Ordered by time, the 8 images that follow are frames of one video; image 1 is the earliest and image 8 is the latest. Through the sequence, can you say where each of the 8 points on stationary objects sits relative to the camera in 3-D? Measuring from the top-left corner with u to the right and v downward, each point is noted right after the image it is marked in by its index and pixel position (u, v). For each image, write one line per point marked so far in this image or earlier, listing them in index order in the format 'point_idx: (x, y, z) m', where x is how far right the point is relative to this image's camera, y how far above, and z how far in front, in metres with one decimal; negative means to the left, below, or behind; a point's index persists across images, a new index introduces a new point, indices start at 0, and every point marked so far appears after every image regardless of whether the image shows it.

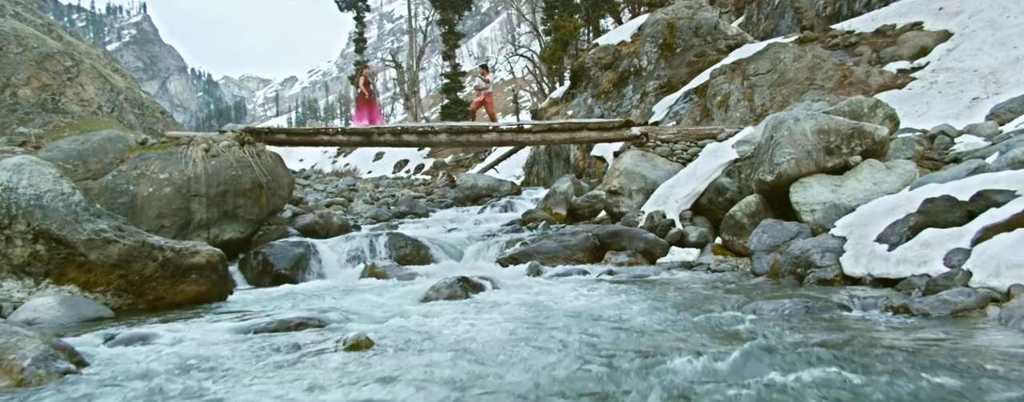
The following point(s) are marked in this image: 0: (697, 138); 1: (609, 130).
0: (+2.6, +0.9, +8.2) m
1: (+1.4, +1.0, +8.5) m
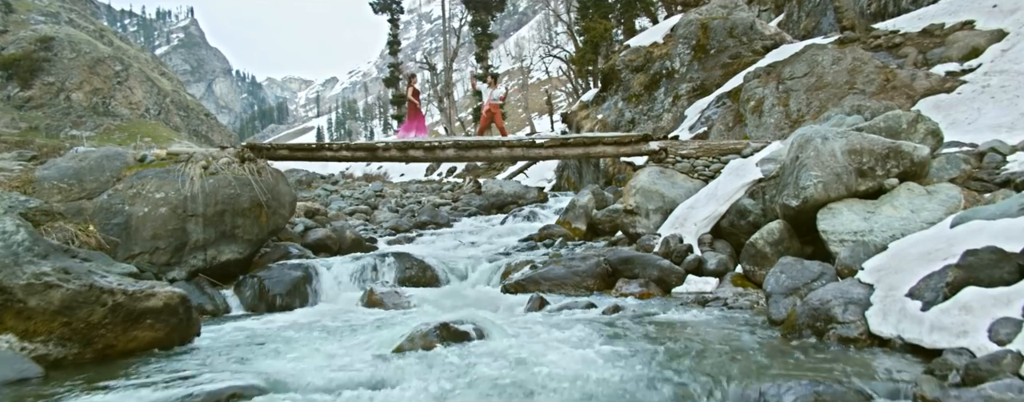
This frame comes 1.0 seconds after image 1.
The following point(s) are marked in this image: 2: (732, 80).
0: (+2.8, +0.6, +7.6) m
1: (+1.6, +0.8, +8.0) m
2: (+6.8, +3.8, +17.9) m
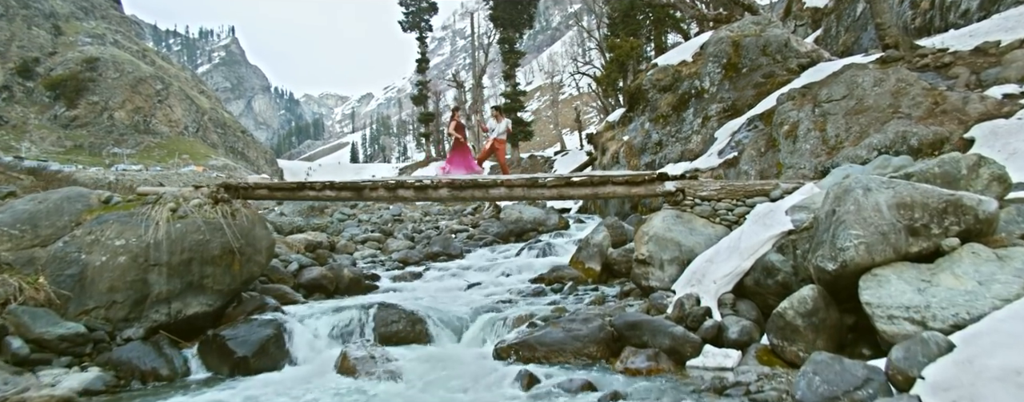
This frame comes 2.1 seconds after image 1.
0: (+2.7, +0.1, +6.8) m
1: (+1.6, +0.2, +7.2) m
2: (+7.3, +2.9, +16.9) m
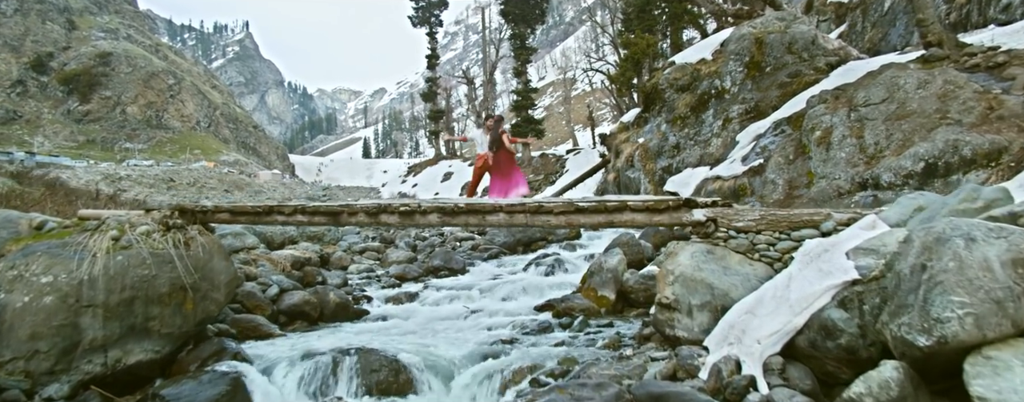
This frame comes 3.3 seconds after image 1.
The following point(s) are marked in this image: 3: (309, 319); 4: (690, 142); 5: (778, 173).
0: (+2.7, -0.2, +5.7) m
1: (+1.6, -0.1, +6.1) m
2: (+7.5, +2.7, +15.7) m
3: (-3.4, -1.9, +9.6) m
4: (+5.5, +1.9, +18.4) m
5: (+6.2, +0.7, +13.6) m
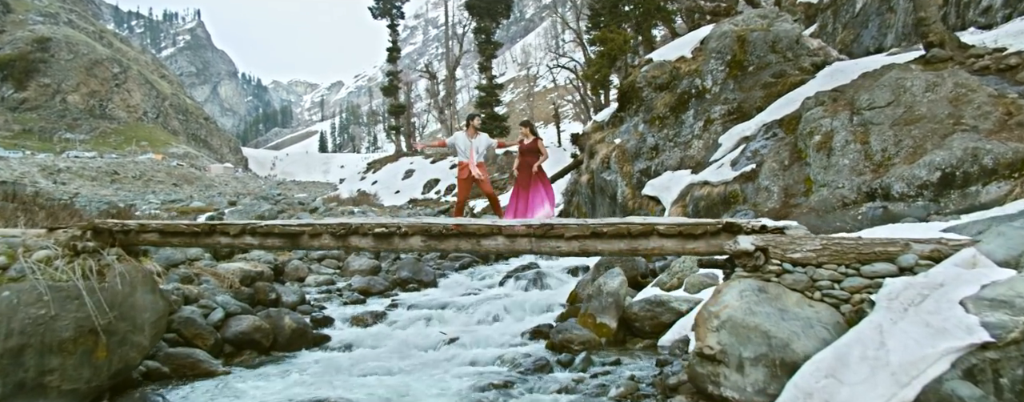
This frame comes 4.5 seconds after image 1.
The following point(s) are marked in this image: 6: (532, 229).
0: (+2.8, -0.5, +4.7) m
1: (+1.6, -0.3, +5.1) m
2: (+6.9, +2.5, +14.9) m
3: (-3.6, -2.0, +8.2) m
4: (+4.8, +1.8, +17.6) m
5: (+5.8, +0.5, +12.8) m
6: (+0.2, -0.3, +5.3) m
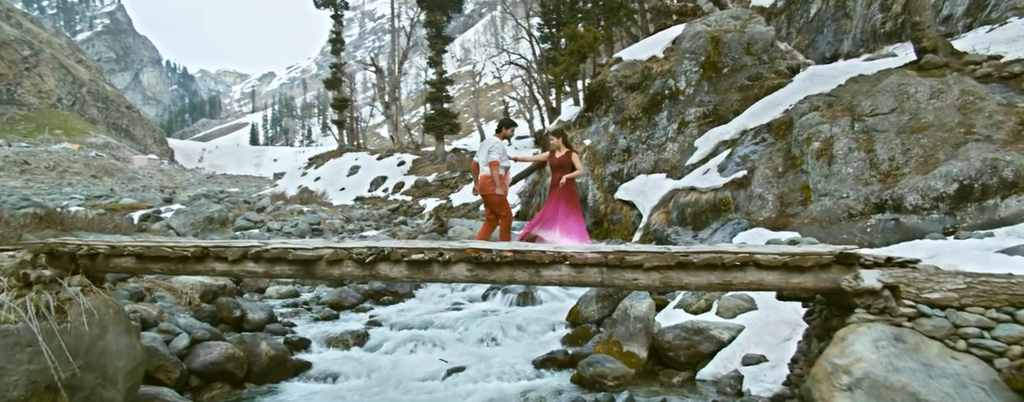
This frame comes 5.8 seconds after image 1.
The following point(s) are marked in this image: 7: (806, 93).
0: (+3.3, -0.6, +4.0) m
1: (+2.2, -0.5, +4.3) m
2: (+6.5, +2.3, +14.6) m
3: (-3.4, -2.2, +6.9) m
4: (+4.1, +1.6, +17.1) m
5: (+5.5, +0.3, +12.4) m
6: (+0.7, -0.4, +4.4) m
7: (+7.1, +2.6, +13.7) m
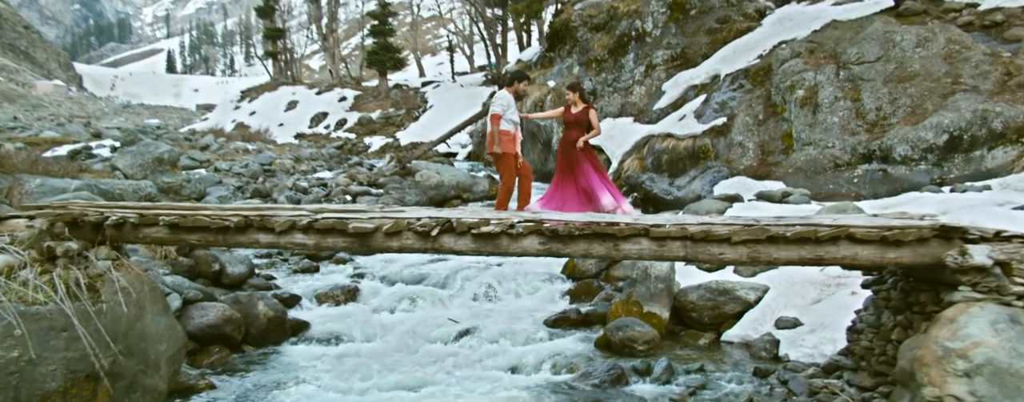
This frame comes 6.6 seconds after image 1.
0: (+3.9, -0.5, +3.9) m
1: (+2.7, -0.3, +4.1) m
2: (+6.0, +3.6, +14.4) m
3: (-3.1, -1.6, +6.3) m
4: (+3.4, +3.2, +16.7) m
5: (+5.3, +1.4, +12.4) m
6: (+1.3, -0.2, +4.0) m
7: (+6.7, +3.8, +13.6) m
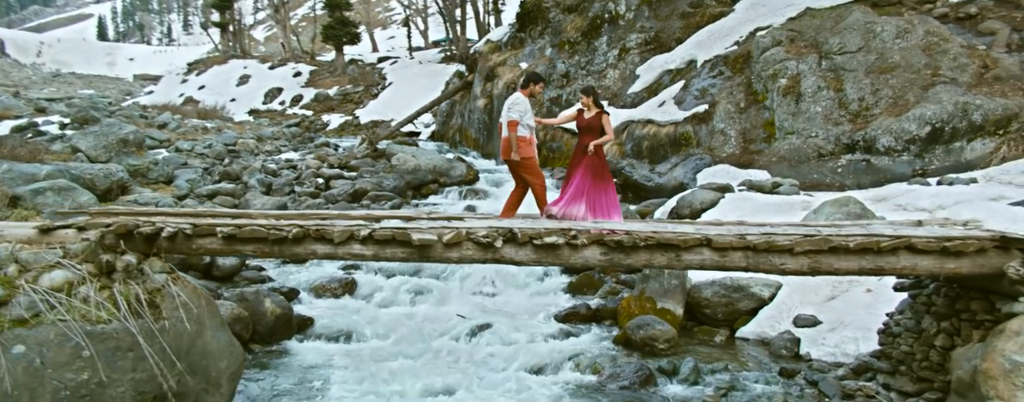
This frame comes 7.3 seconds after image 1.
0: (+4.3, -0.5, +4.0) m
1: (+3.1, -0.3, +4.0) m
2: (+5.7, +3.9, +14.5) m
3: (-2.9, -1.6, +5.9) m
4: (+2.9, +3.6, +16.5) m
5: (+5.0, +1.6, +12.4) m
6: (+1.6, -0.2, +3.9) m
7: (+6.4, +4.1, +13.7) m
